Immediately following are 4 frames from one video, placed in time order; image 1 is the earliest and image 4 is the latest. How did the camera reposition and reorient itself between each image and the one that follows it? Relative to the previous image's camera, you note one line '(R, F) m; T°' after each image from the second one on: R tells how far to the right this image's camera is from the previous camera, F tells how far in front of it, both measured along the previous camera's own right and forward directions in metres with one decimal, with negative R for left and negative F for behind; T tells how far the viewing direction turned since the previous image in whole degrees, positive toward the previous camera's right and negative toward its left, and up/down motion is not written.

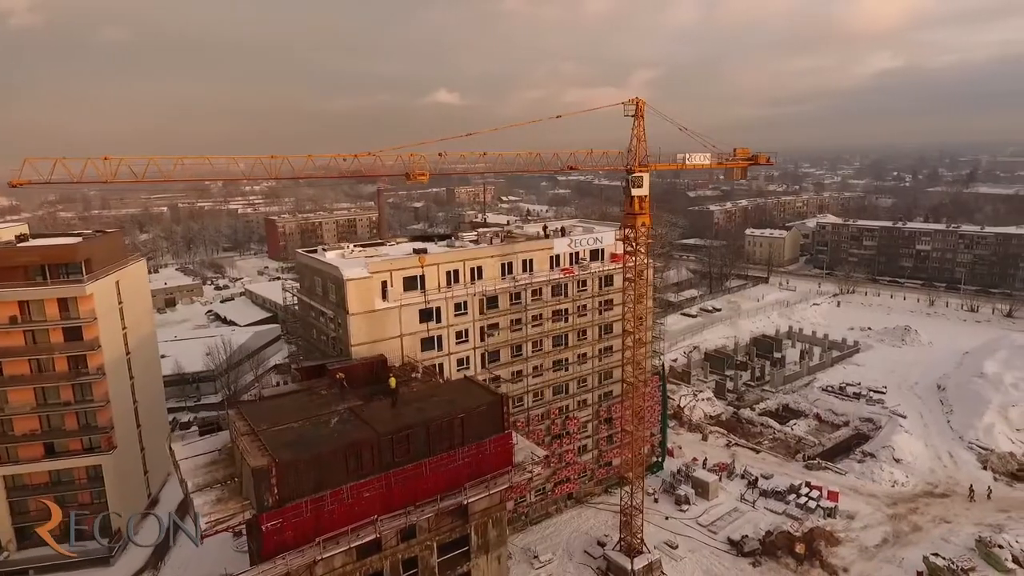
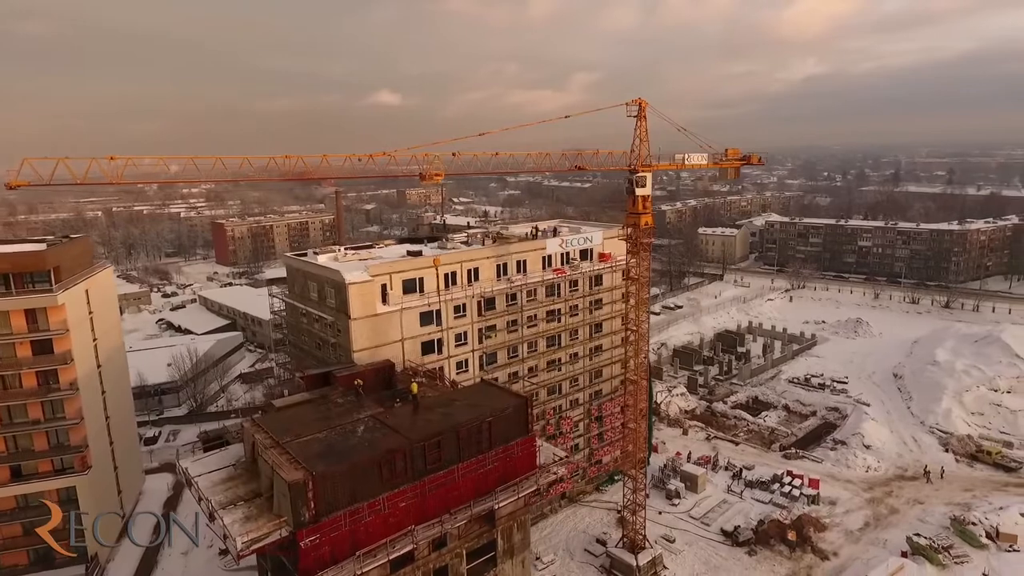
(-2.4, +0.3) m; +5°
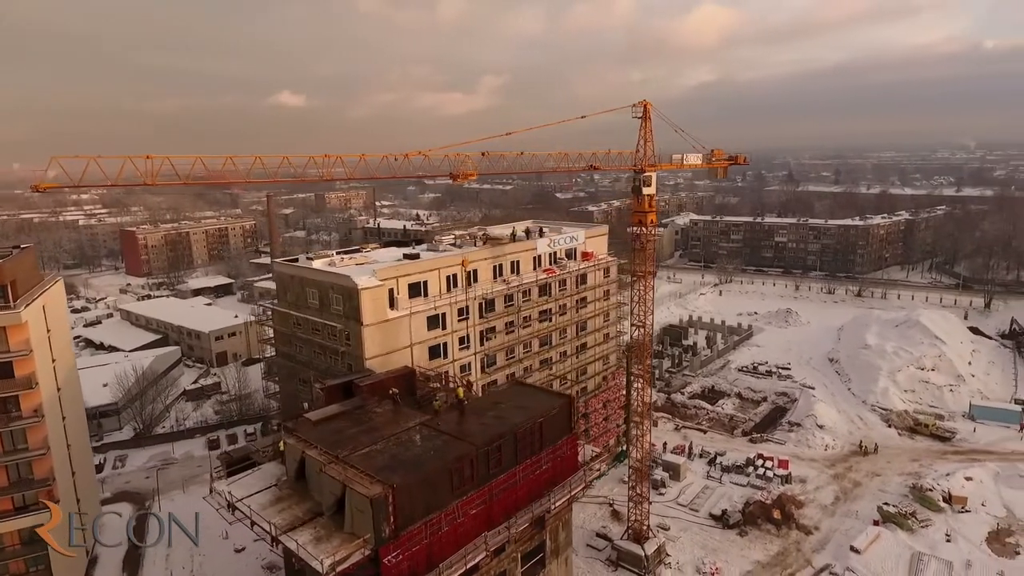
(-4.0, +0.4) m; +8°
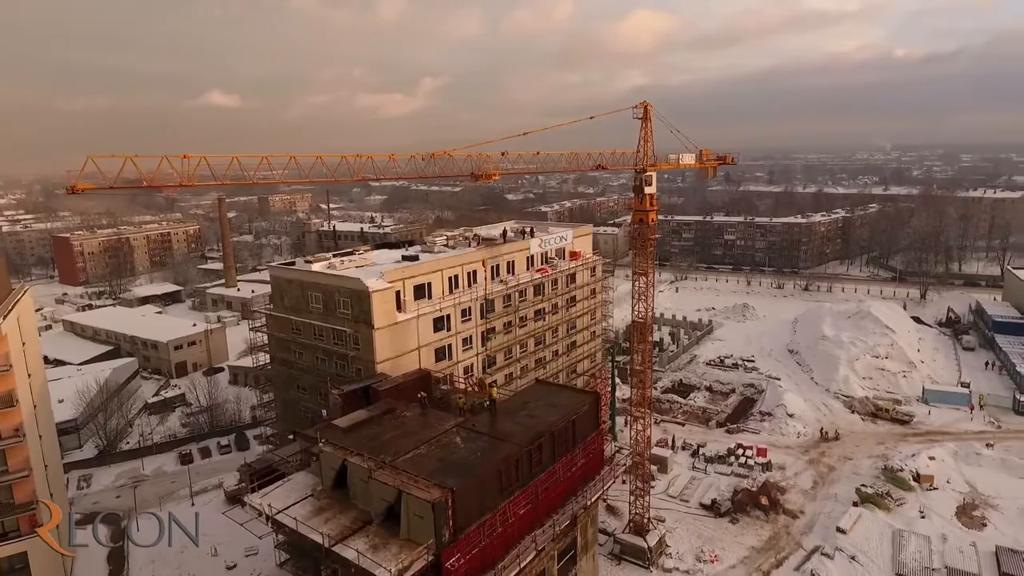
(-2.6, 0.0) m; +5°
